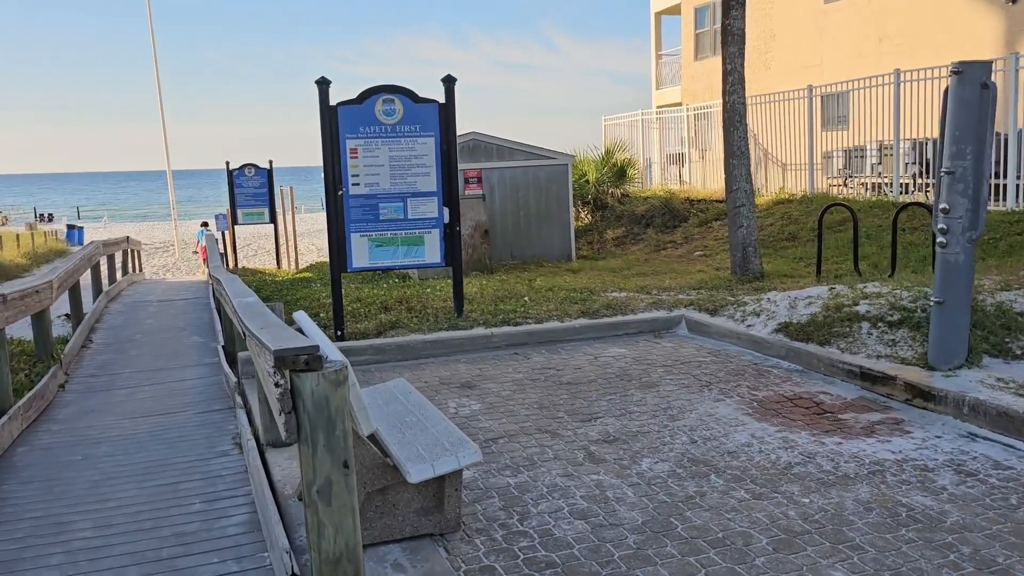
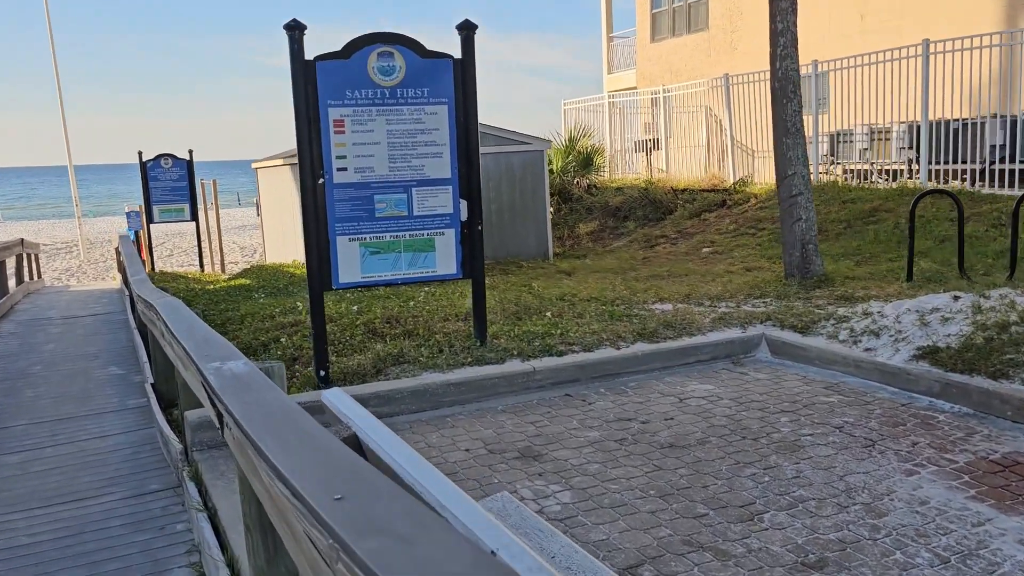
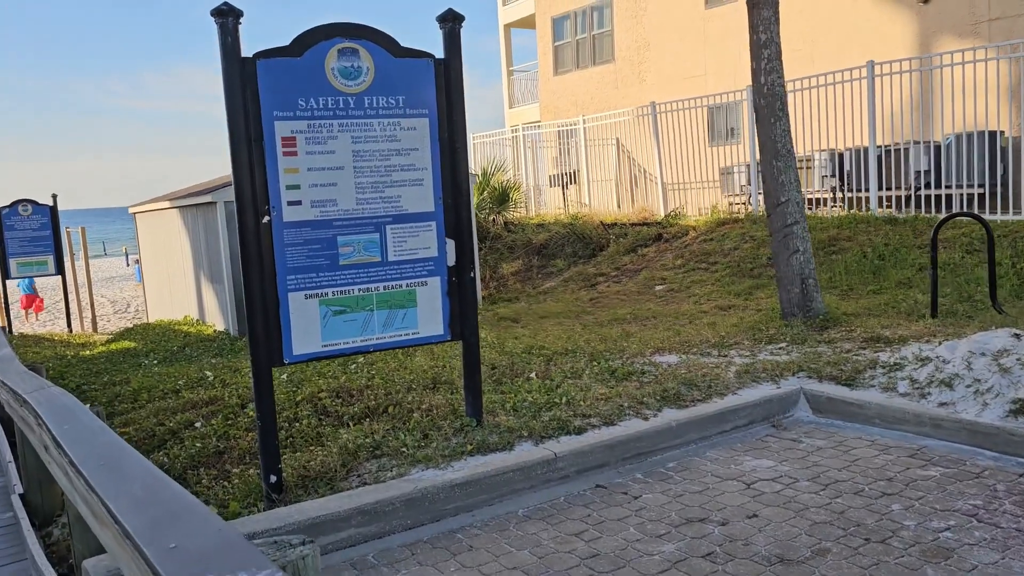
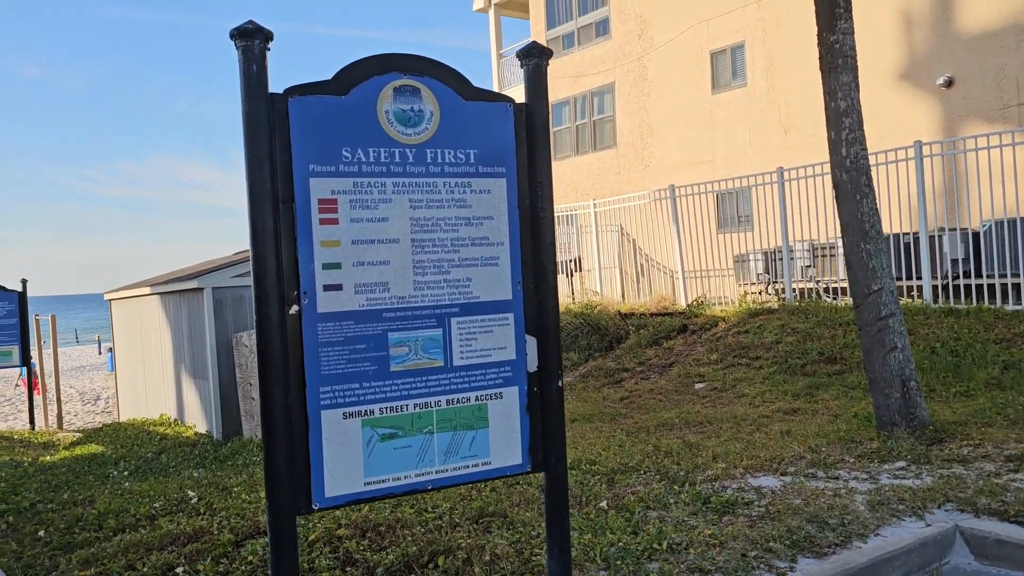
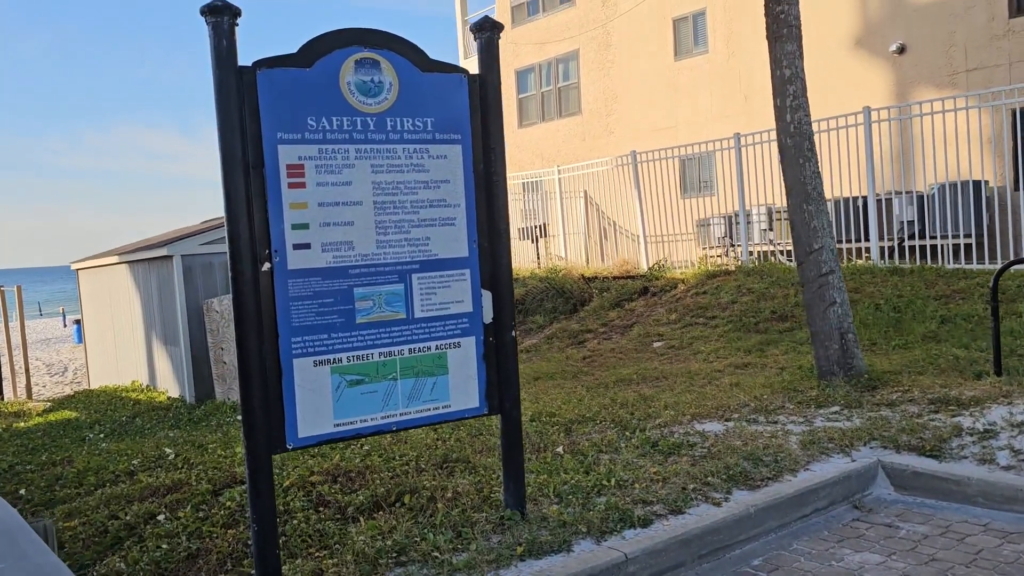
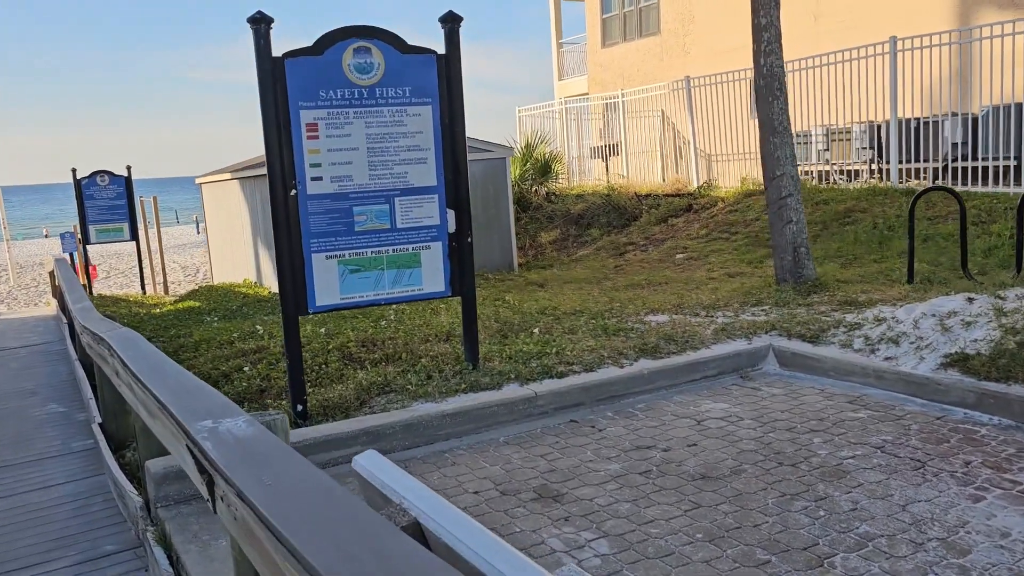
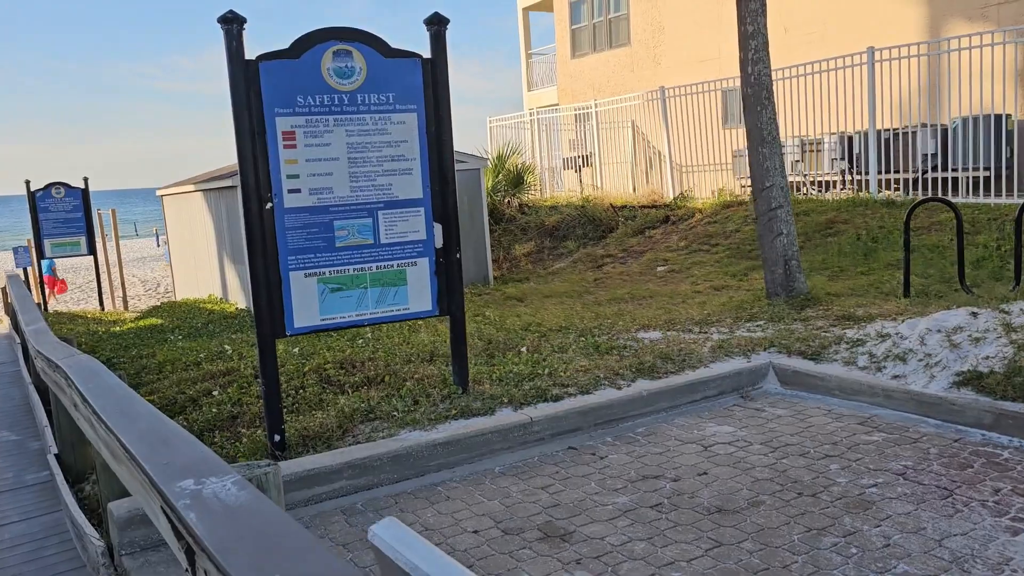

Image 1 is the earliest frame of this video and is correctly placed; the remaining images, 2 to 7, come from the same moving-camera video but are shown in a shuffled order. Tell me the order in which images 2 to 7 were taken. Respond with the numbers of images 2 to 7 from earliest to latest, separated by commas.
2, 6, 7, 3, 5, 4
